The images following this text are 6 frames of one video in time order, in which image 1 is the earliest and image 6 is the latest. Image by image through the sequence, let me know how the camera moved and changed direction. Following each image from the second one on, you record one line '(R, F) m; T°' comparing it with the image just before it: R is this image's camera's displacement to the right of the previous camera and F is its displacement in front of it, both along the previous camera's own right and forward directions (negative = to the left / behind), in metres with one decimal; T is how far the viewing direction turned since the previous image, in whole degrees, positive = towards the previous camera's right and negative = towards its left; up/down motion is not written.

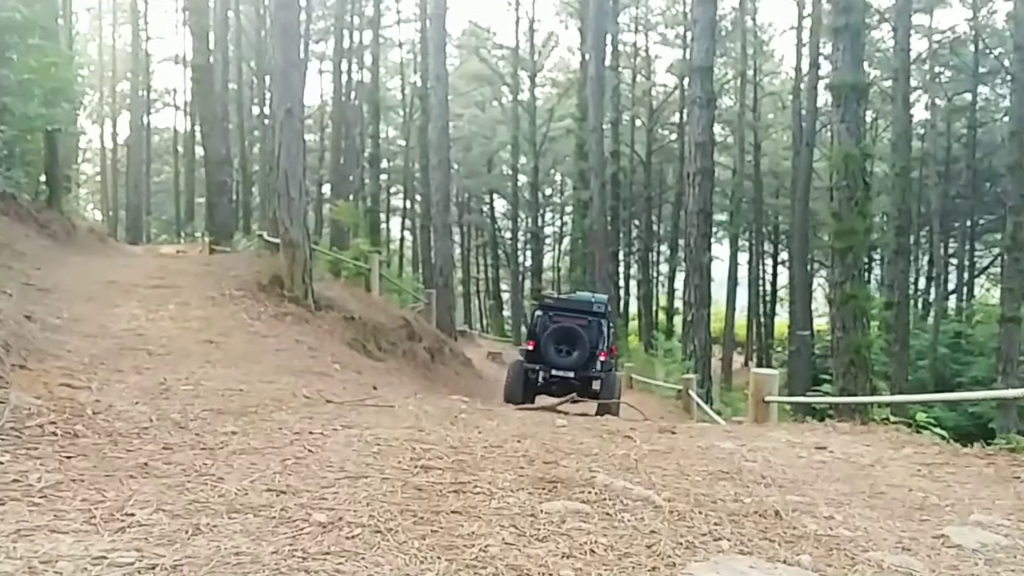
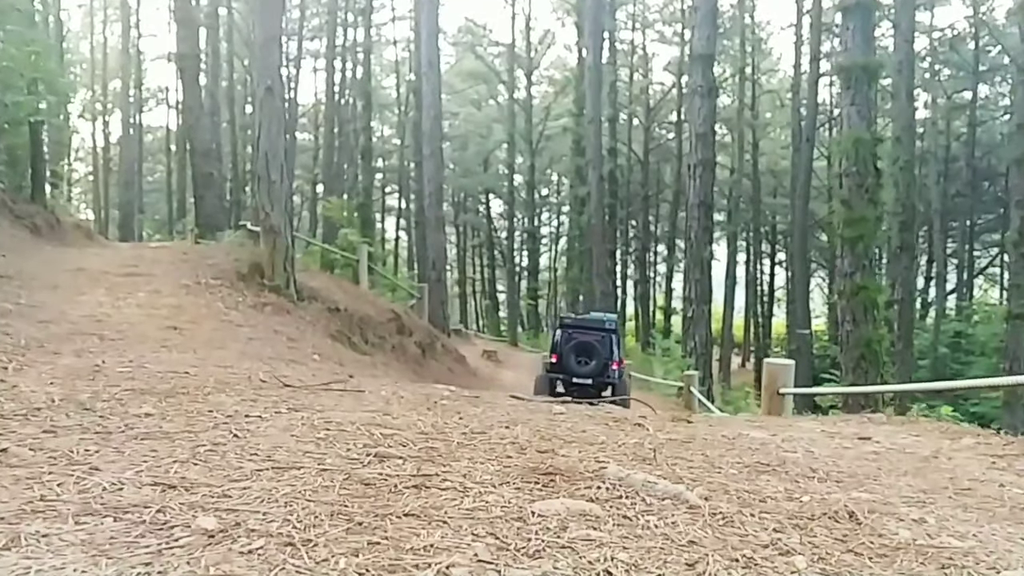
(0.0, +0.6) m; 0°
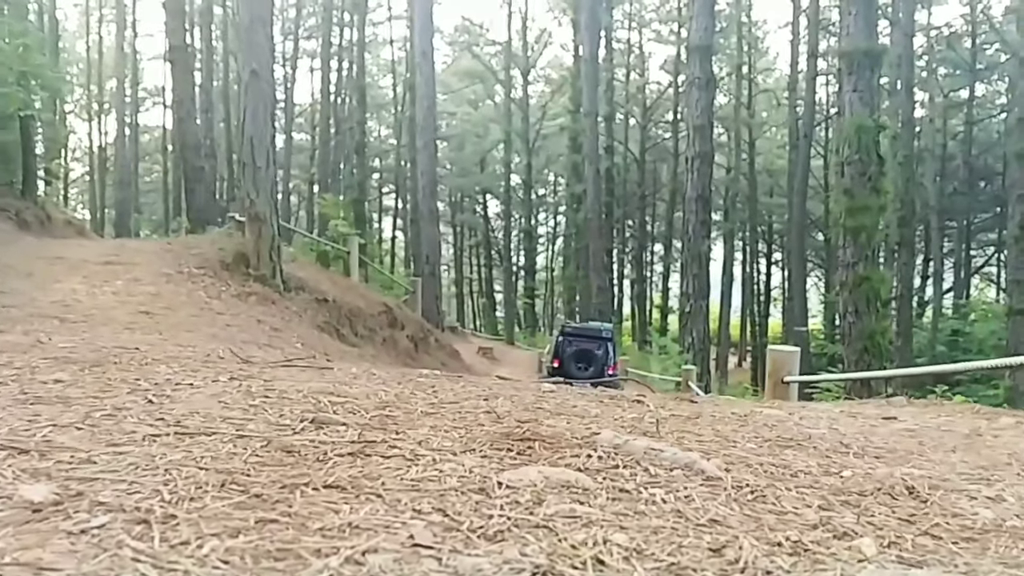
(0.0, +0.4) m; 0°
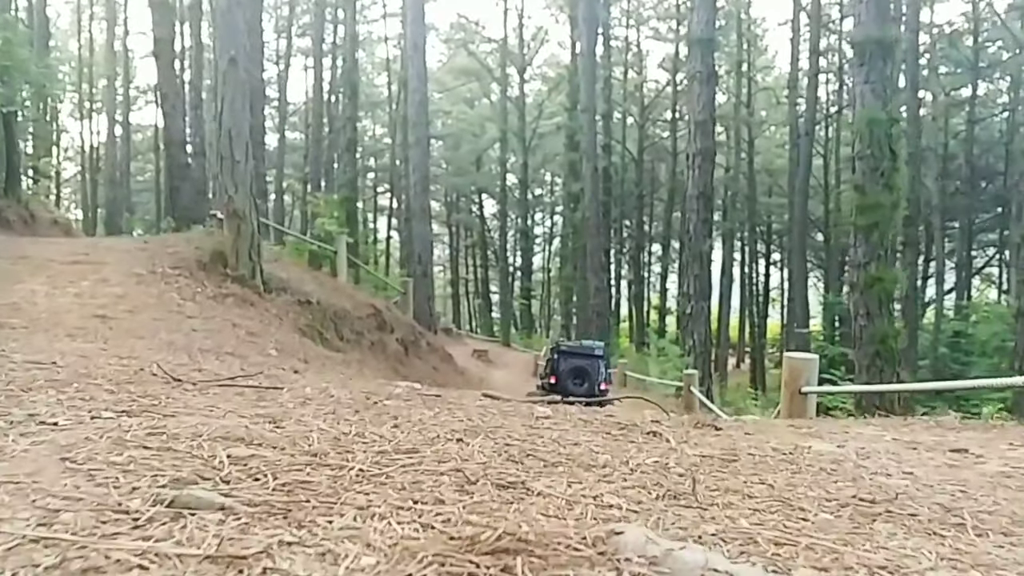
(0.0, +0.5) m; 0°
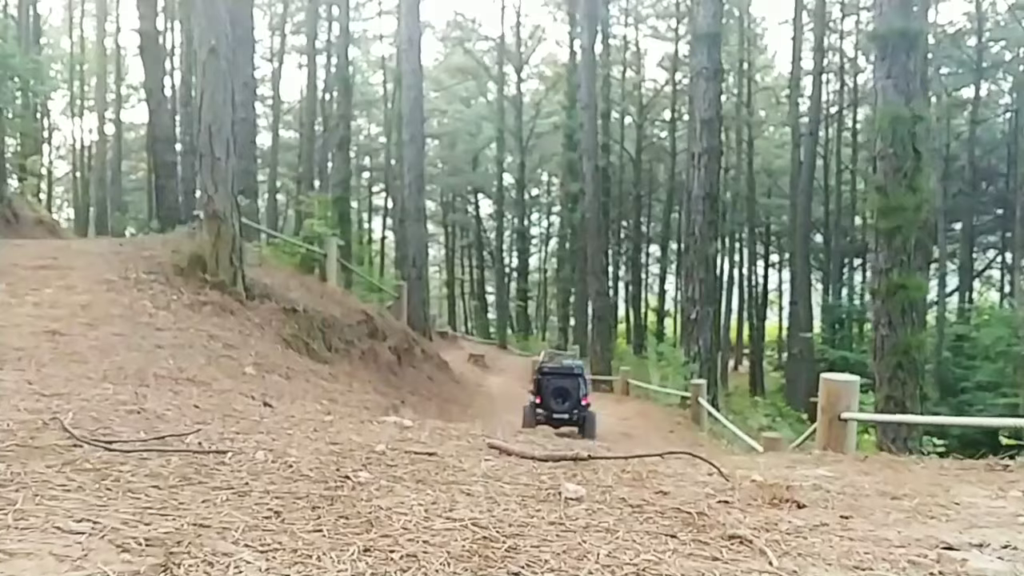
(0.0, +0.6) m; 0°
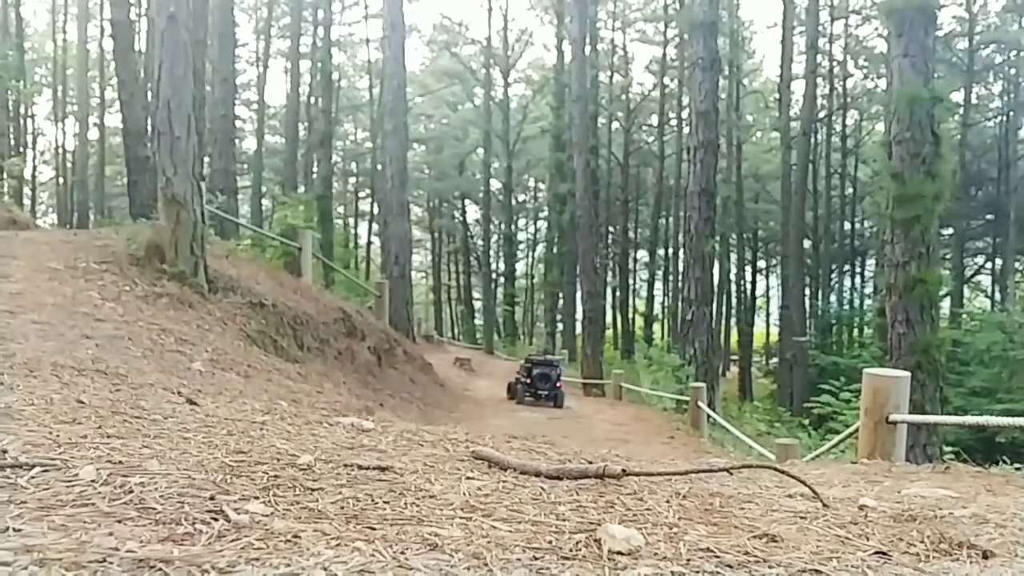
(0.0, +0.8) m; +1°
